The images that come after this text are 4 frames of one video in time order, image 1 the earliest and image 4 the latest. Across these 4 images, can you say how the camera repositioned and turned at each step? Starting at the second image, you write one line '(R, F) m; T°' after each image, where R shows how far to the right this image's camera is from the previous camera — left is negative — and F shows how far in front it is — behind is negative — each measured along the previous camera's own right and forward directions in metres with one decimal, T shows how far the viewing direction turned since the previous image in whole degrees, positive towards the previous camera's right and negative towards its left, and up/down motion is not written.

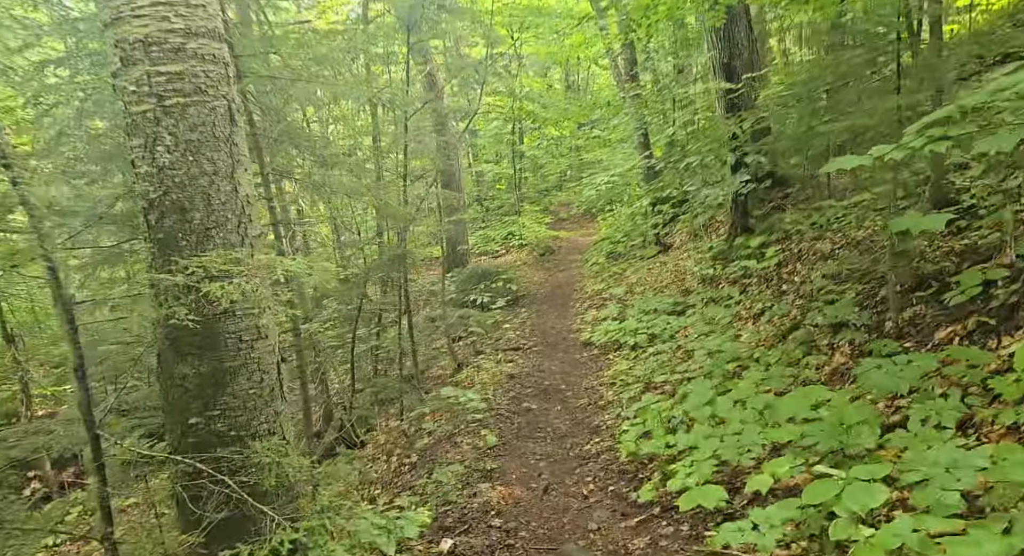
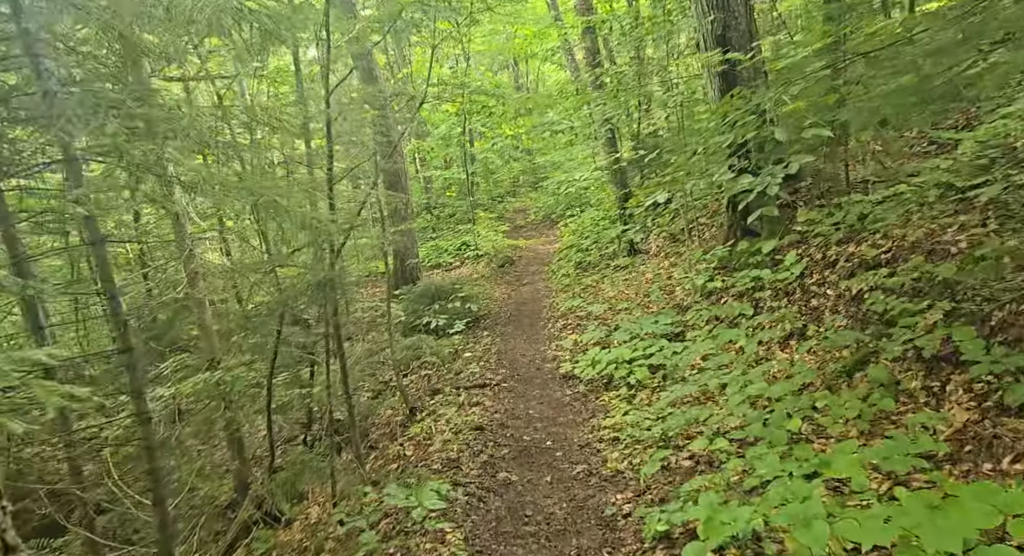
(-0.1, +2.0) m; +4°
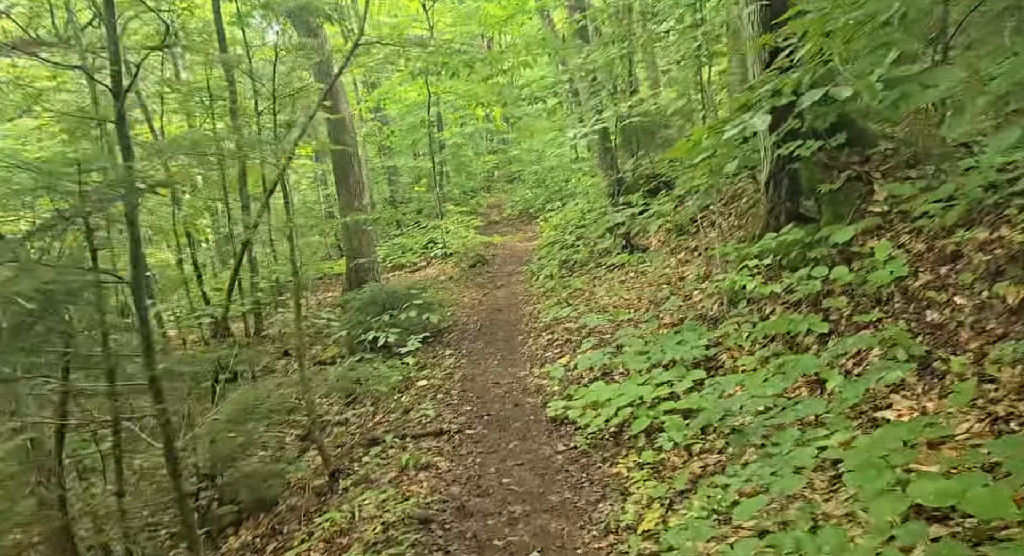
(+0.1, +2.5) m; +2°
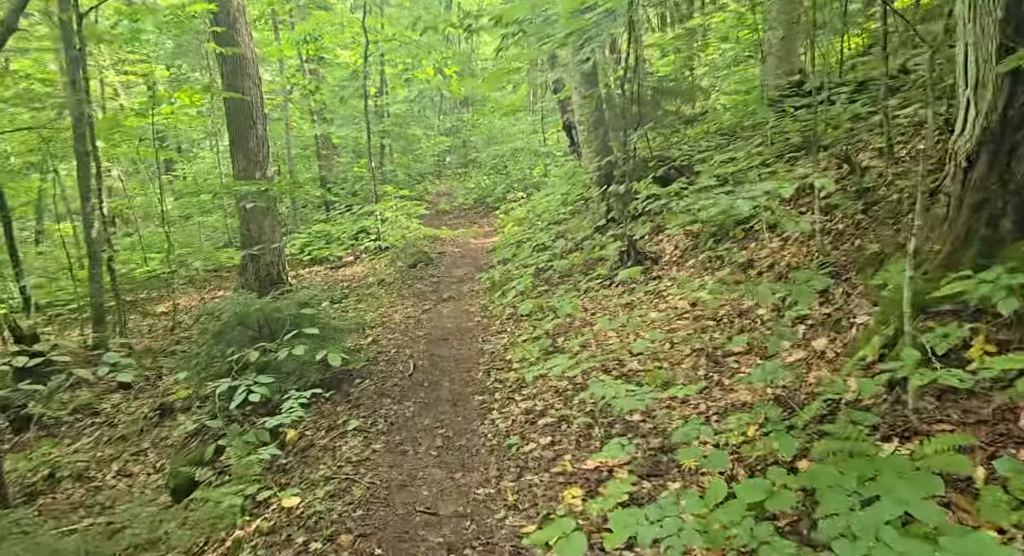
(-0.1, +3.8) m; +5°
